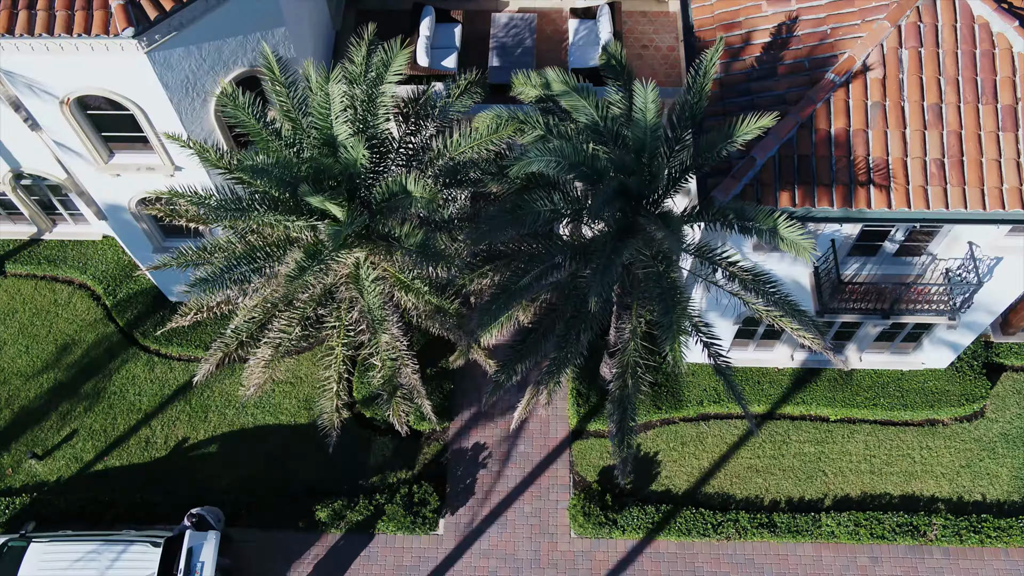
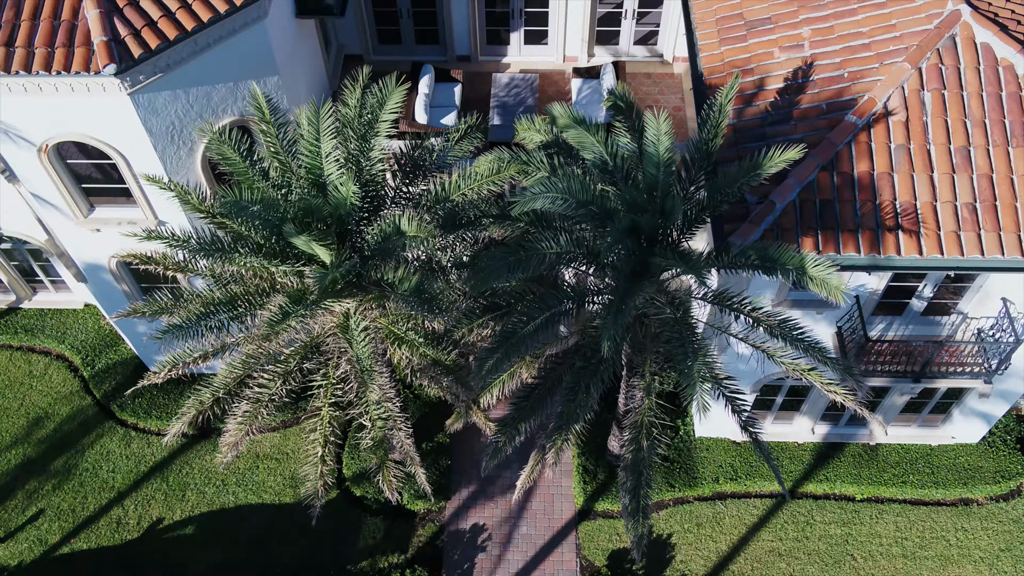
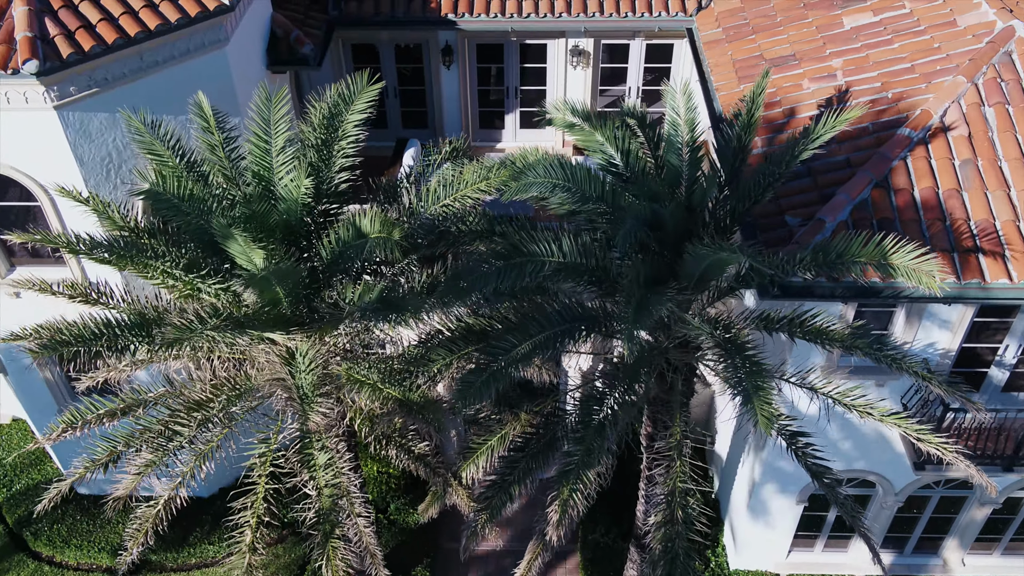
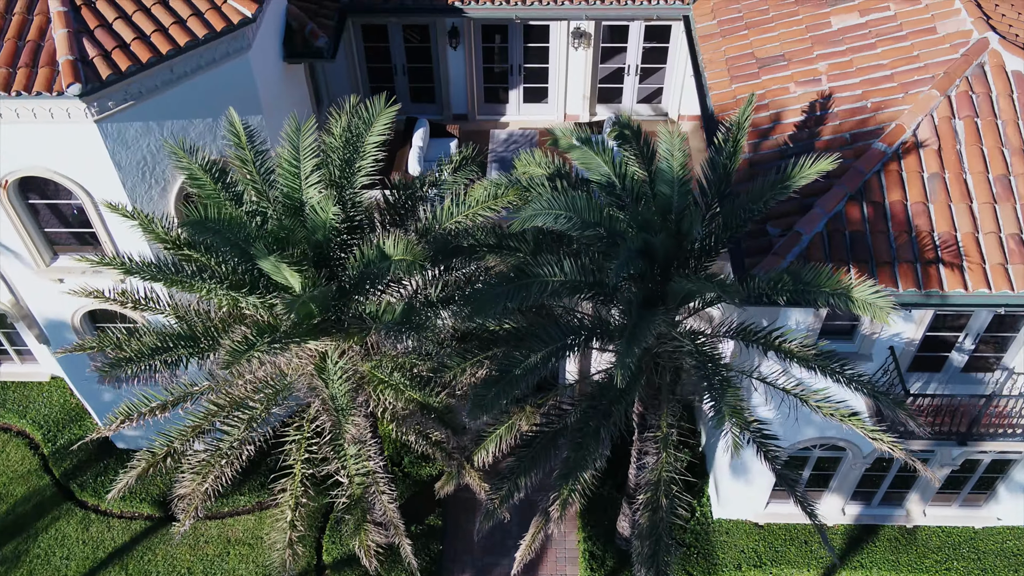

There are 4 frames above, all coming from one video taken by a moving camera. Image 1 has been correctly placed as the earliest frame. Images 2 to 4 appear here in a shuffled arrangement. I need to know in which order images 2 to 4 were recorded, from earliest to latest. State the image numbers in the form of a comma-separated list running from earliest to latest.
2, 4, 3
